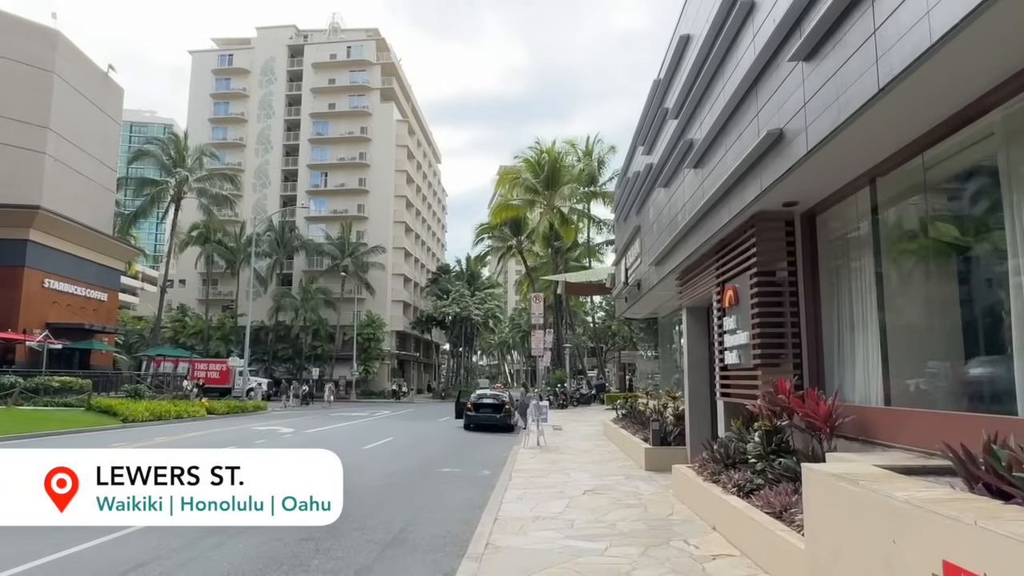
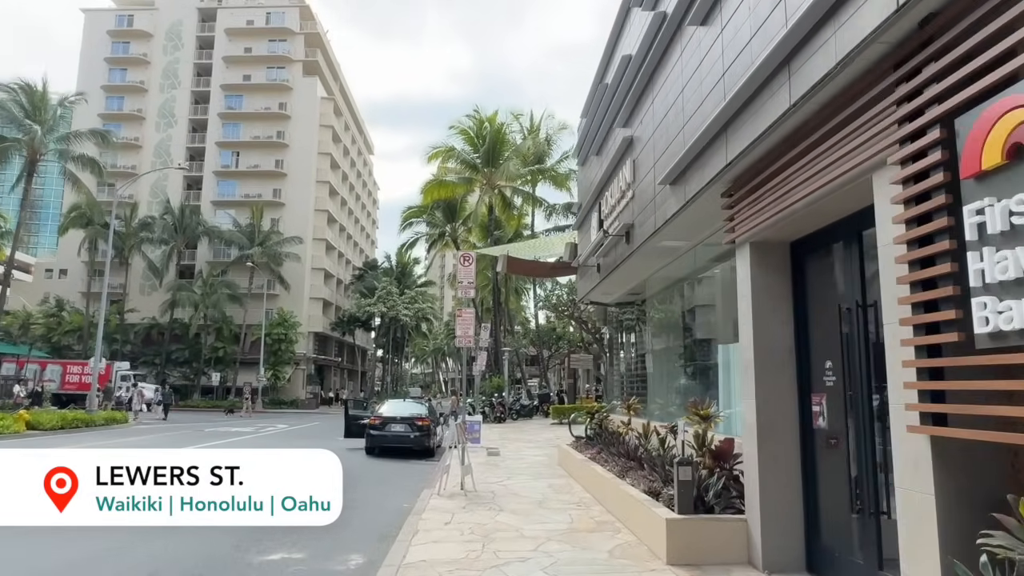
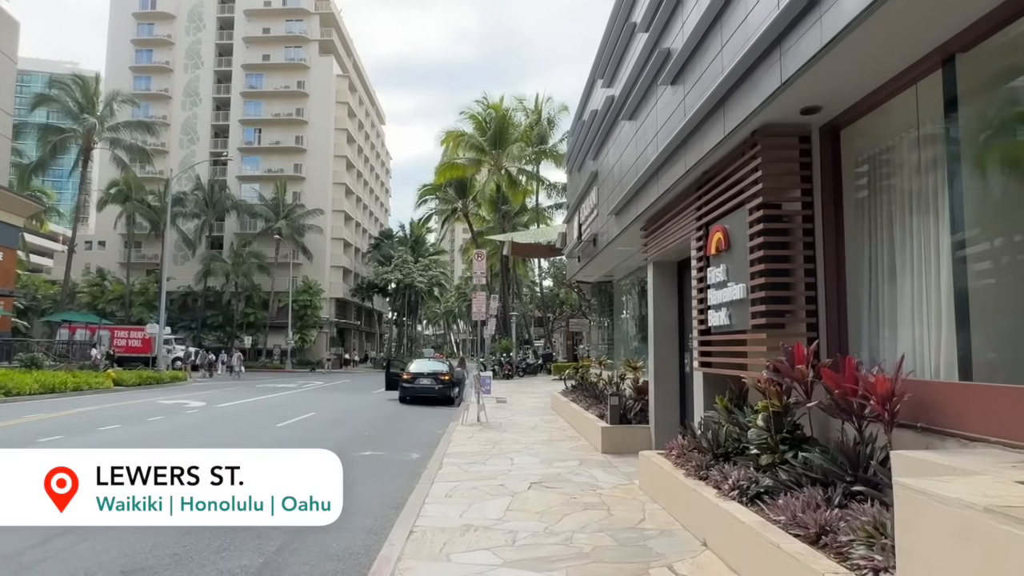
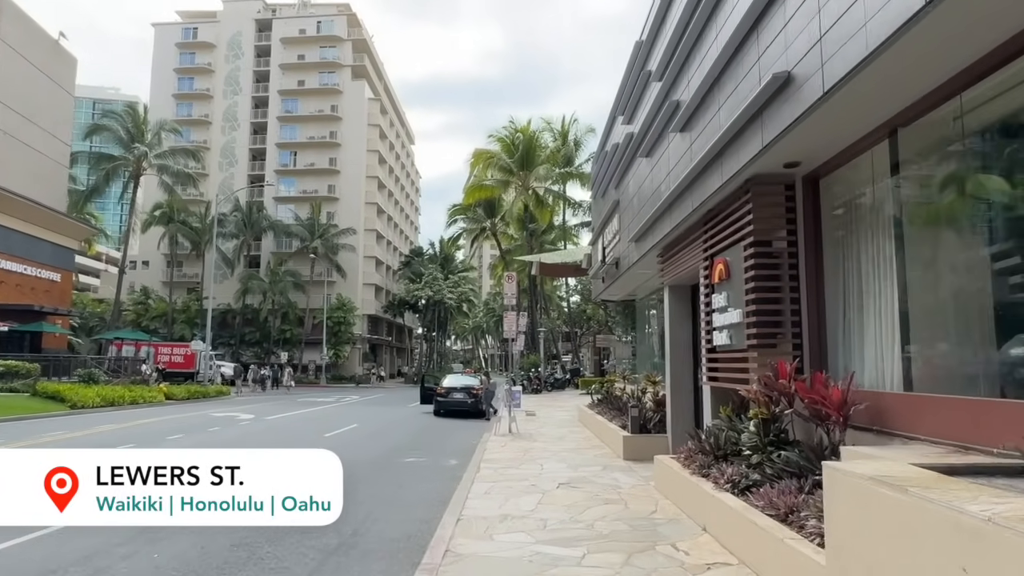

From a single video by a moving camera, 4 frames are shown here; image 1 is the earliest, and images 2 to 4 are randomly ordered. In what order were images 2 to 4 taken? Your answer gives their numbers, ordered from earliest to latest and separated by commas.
4, 3, 2
